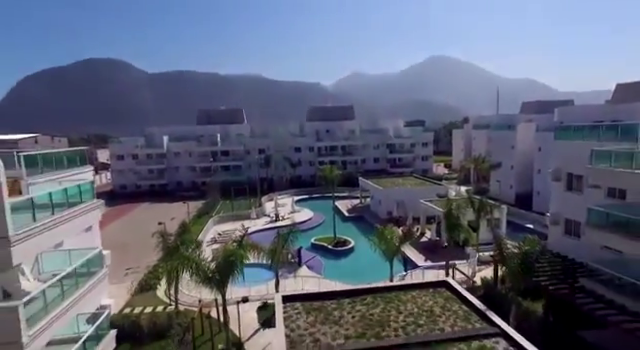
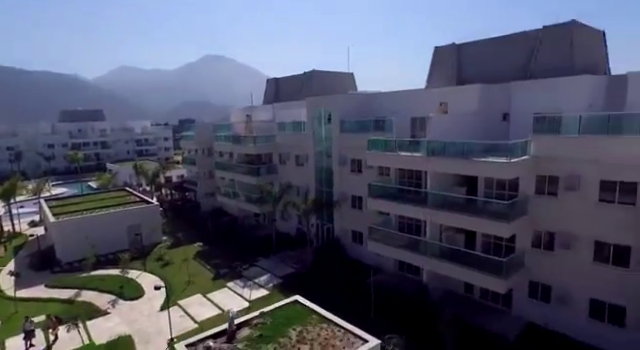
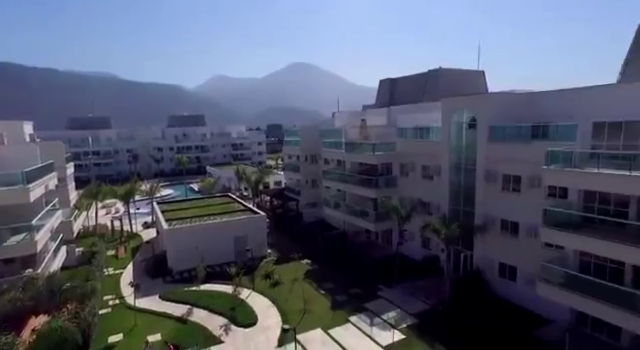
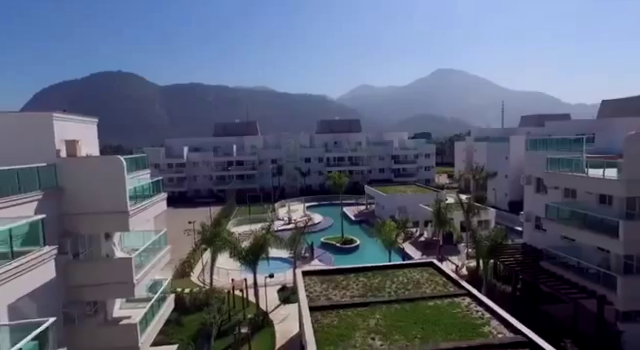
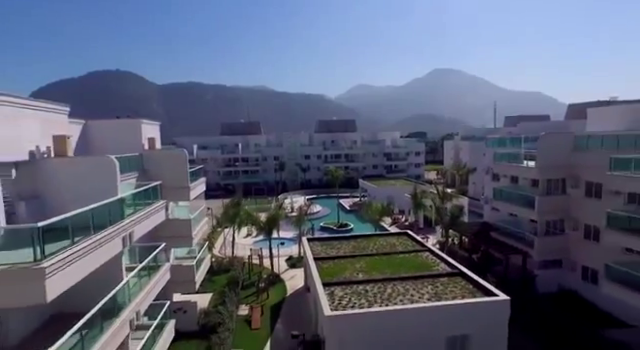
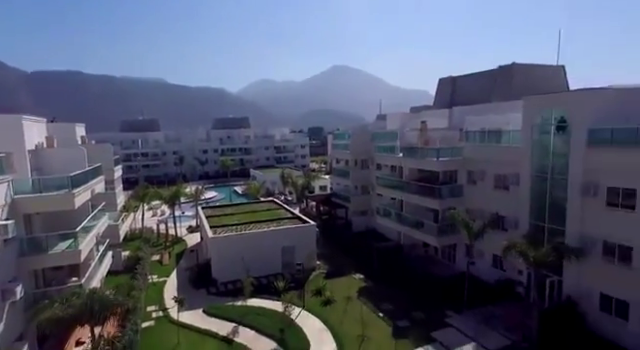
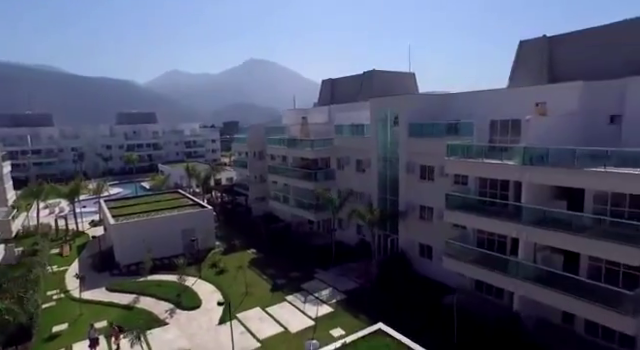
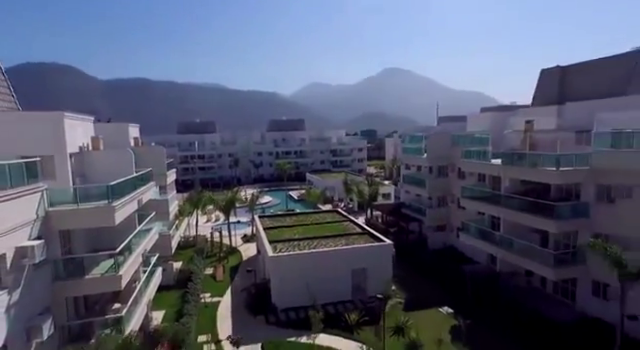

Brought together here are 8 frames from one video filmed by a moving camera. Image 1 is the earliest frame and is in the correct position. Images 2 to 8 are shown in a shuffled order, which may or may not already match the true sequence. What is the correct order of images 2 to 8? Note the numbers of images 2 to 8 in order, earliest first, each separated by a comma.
4, 5, 8, 6, 3, 7, 2
